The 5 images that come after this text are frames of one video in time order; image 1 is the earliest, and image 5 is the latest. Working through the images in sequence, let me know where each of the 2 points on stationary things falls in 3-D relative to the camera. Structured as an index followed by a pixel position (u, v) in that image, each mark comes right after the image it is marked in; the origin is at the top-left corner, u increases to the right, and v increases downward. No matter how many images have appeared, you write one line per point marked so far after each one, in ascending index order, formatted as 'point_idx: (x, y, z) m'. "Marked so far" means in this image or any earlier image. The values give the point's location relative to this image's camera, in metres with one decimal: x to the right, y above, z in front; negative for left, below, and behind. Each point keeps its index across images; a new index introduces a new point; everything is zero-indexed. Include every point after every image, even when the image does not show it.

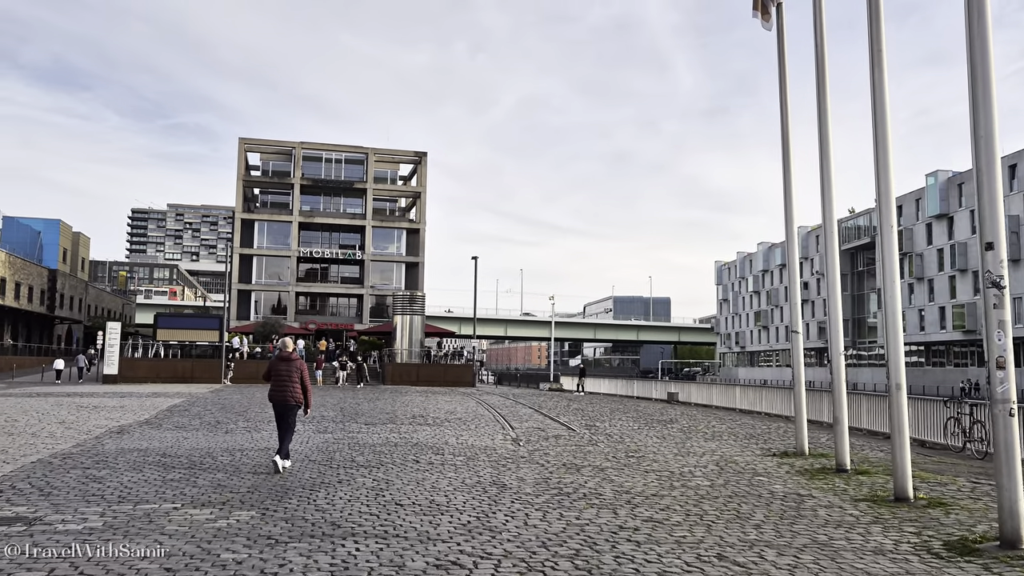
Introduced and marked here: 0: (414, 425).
0: (-2.1, -3.1, +18.8) m
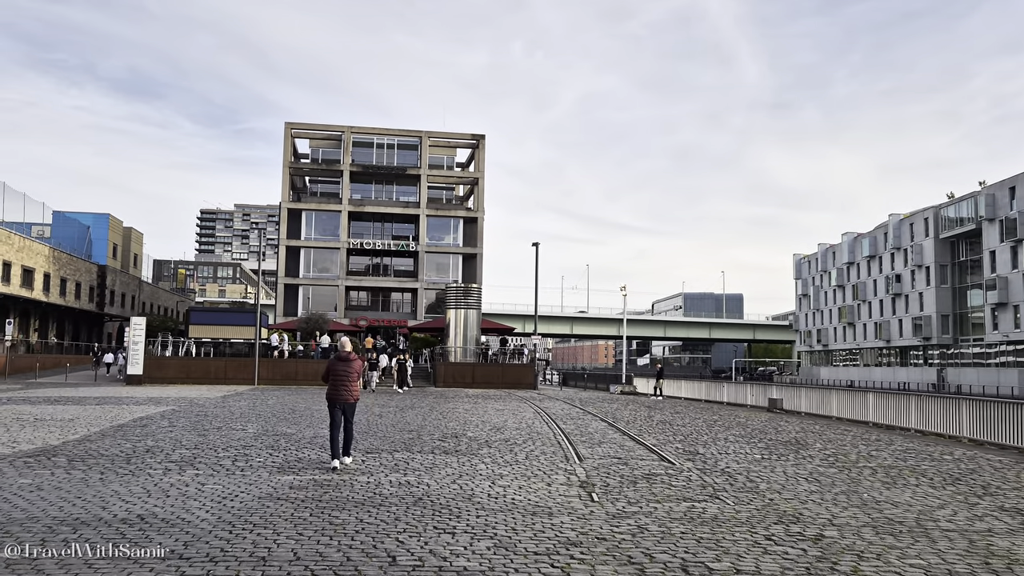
0: (-1.1, -2.6, +12.9) m
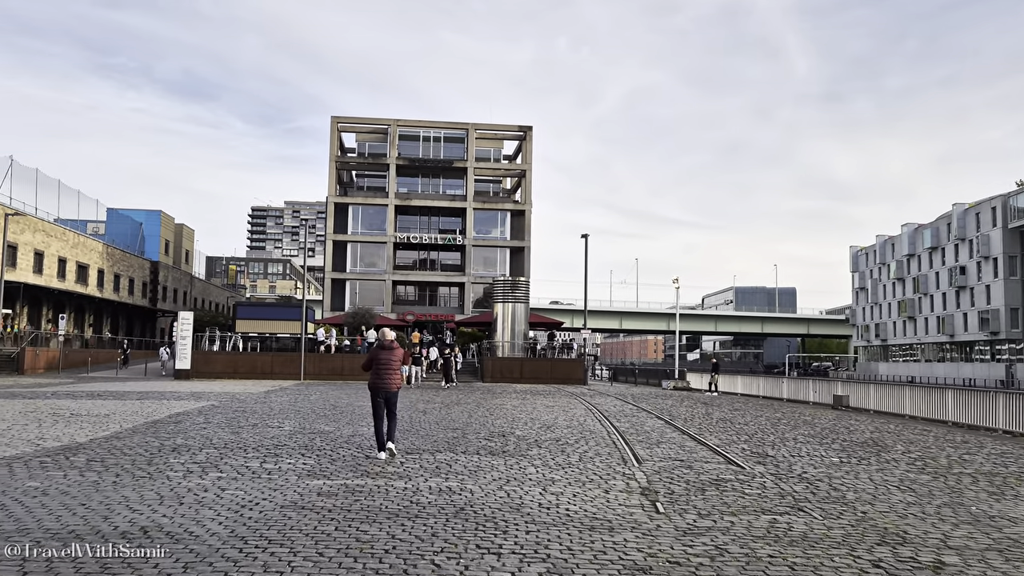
0: (-0.4, -2.4, +11.8) m
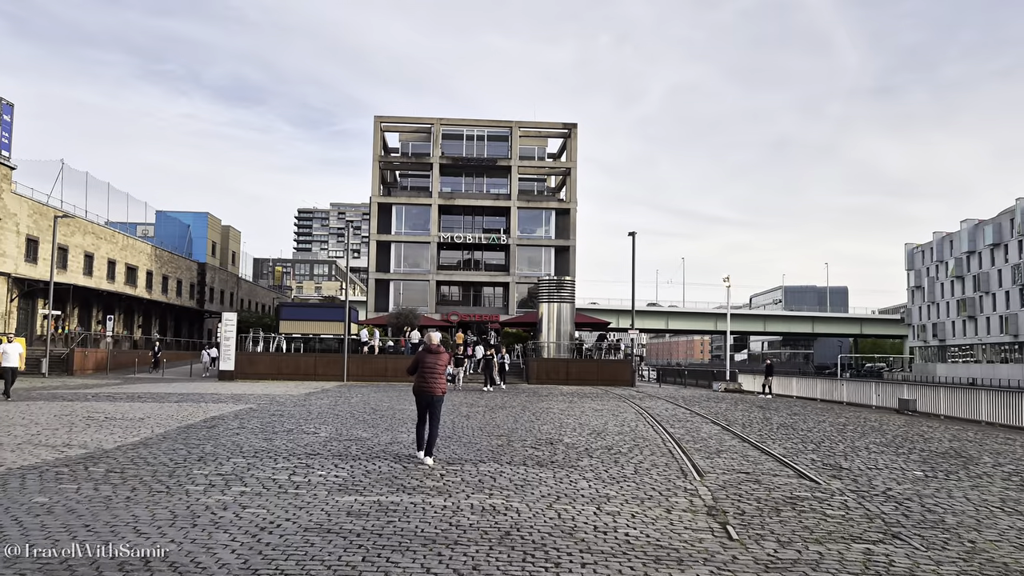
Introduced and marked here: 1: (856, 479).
0: (+0.3, -2.3, +10.9) m
1: (+4.5, -2.5, +11.1) m
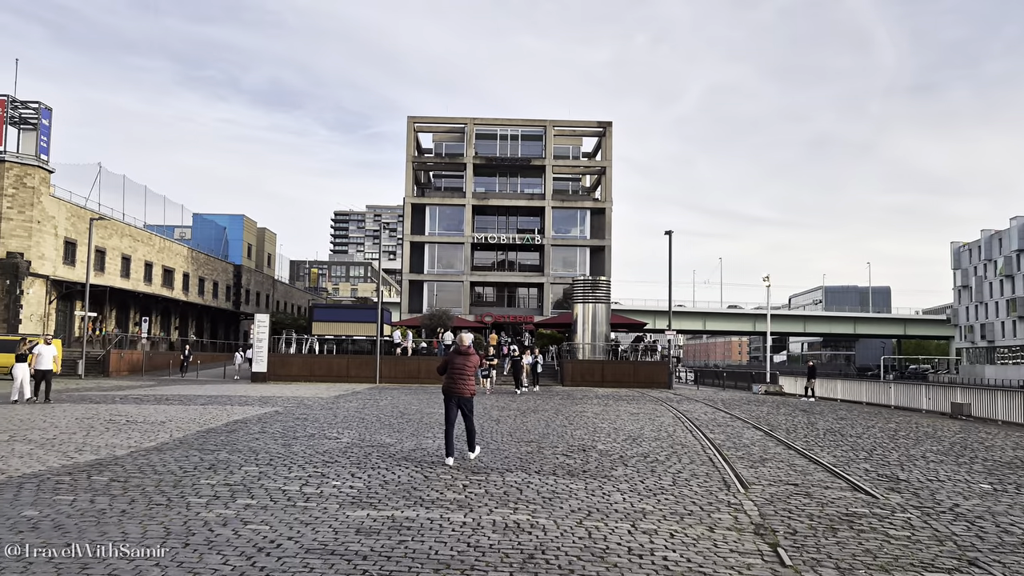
0: (+0.6, -2.3, +10.1) m
1: (+4.9, -2.5, +10.2) m
